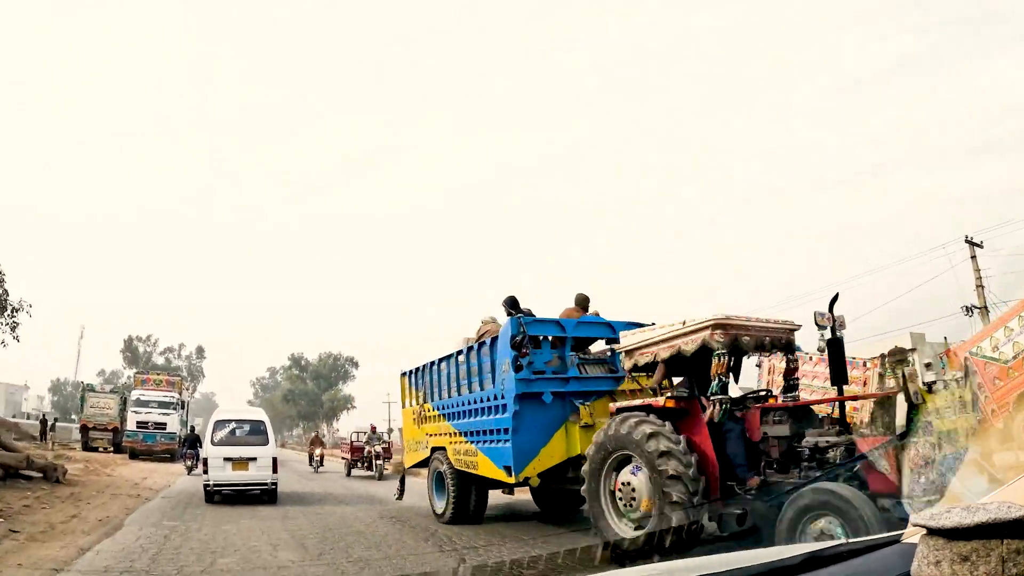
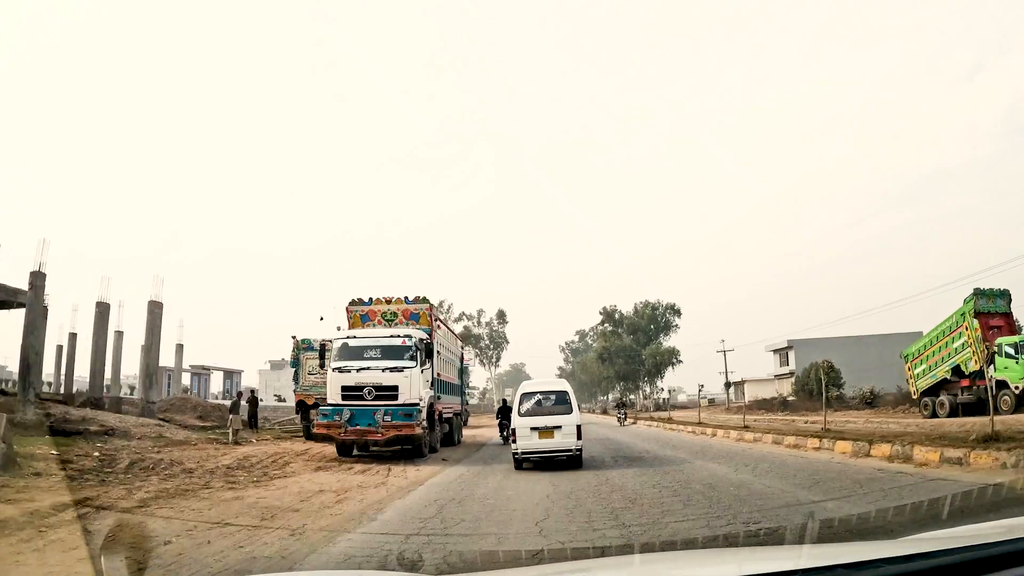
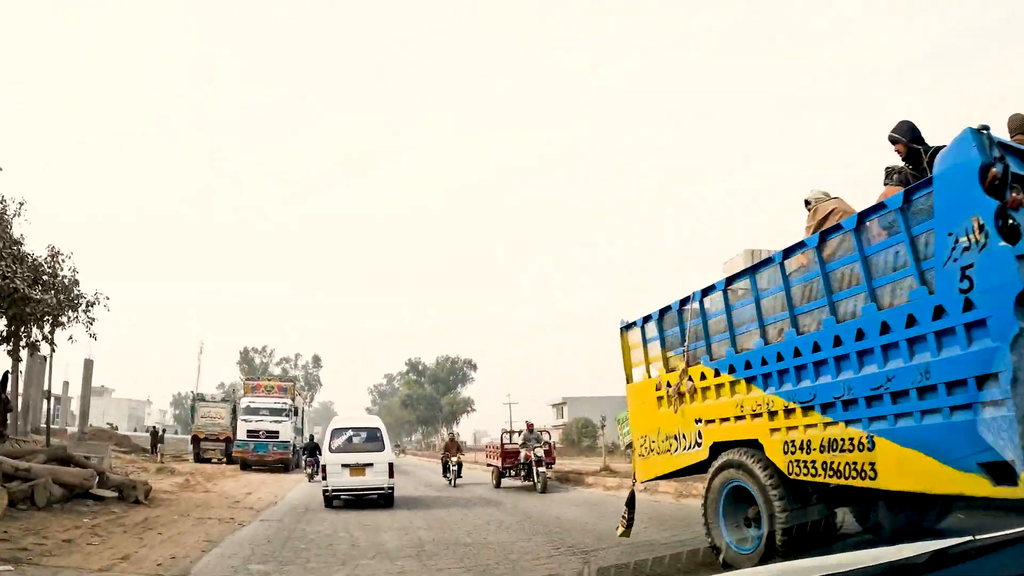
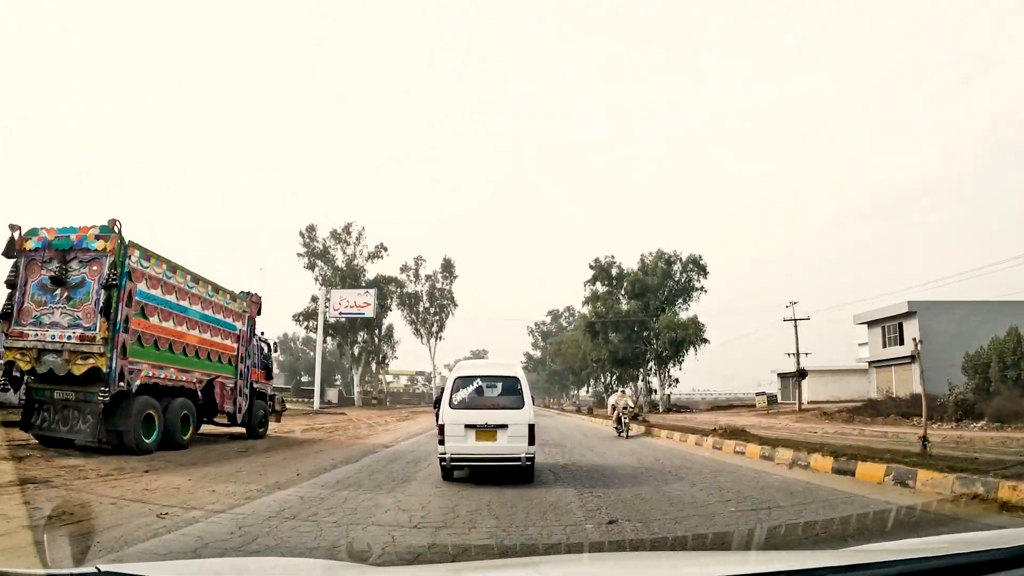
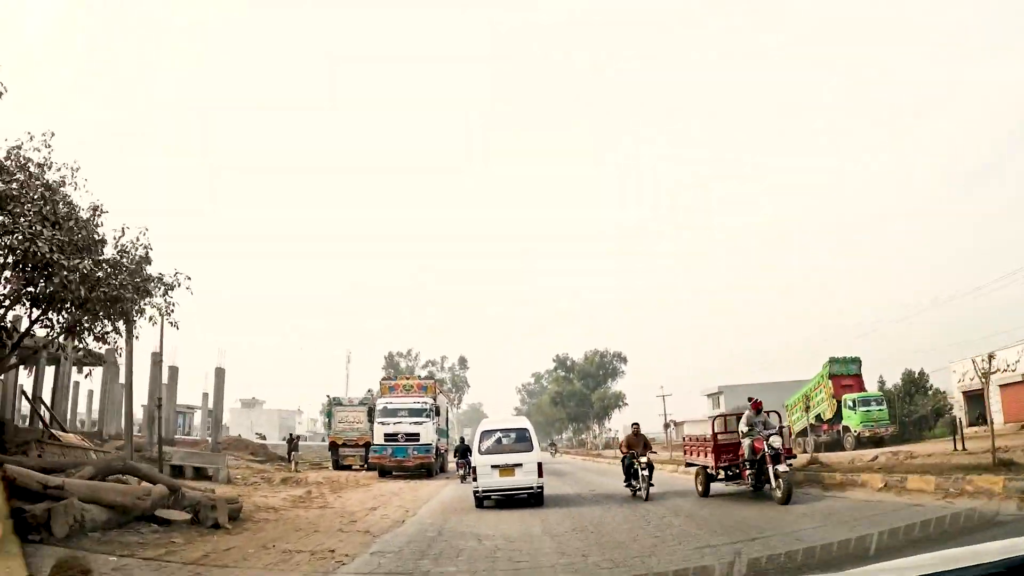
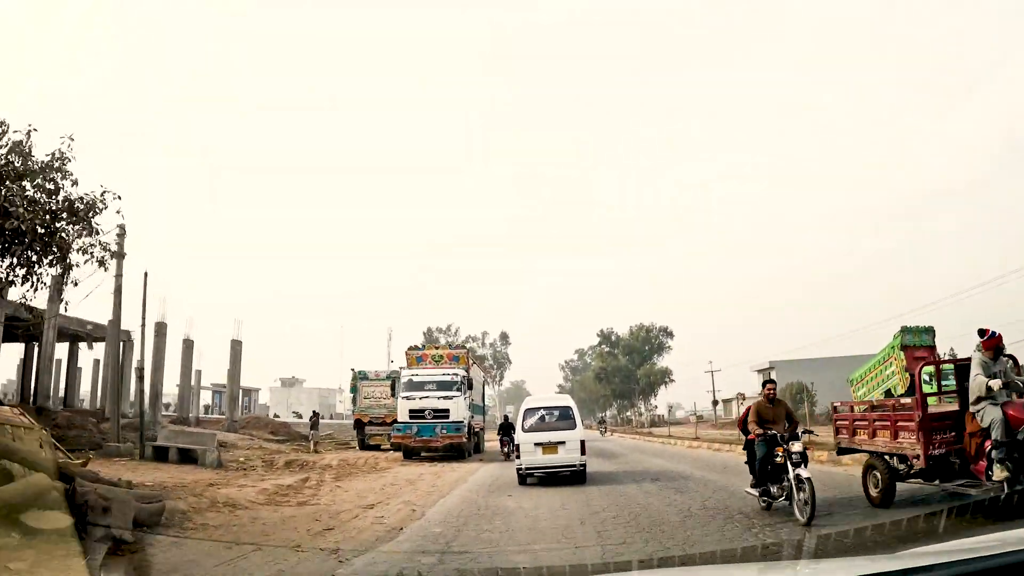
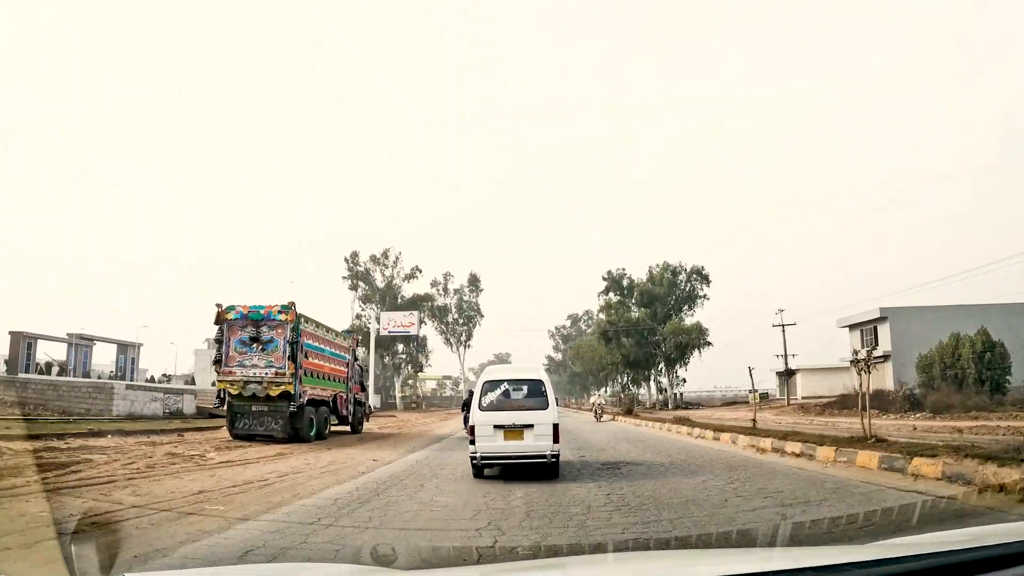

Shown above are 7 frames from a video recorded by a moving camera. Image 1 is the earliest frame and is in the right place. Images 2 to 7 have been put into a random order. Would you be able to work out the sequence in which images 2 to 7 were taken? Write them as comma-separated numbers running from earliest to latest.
3, 5, 6, 2, 7, 4
